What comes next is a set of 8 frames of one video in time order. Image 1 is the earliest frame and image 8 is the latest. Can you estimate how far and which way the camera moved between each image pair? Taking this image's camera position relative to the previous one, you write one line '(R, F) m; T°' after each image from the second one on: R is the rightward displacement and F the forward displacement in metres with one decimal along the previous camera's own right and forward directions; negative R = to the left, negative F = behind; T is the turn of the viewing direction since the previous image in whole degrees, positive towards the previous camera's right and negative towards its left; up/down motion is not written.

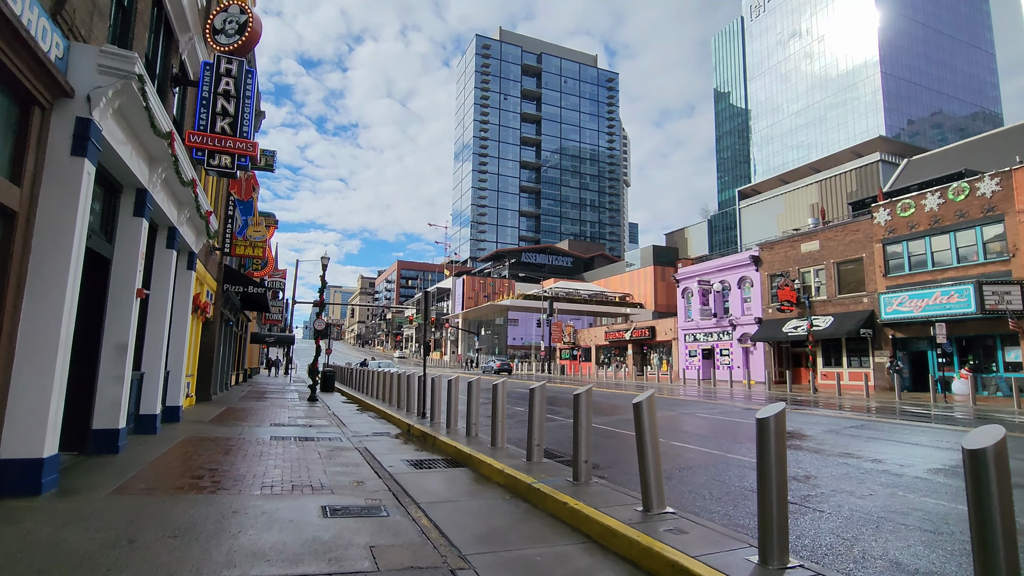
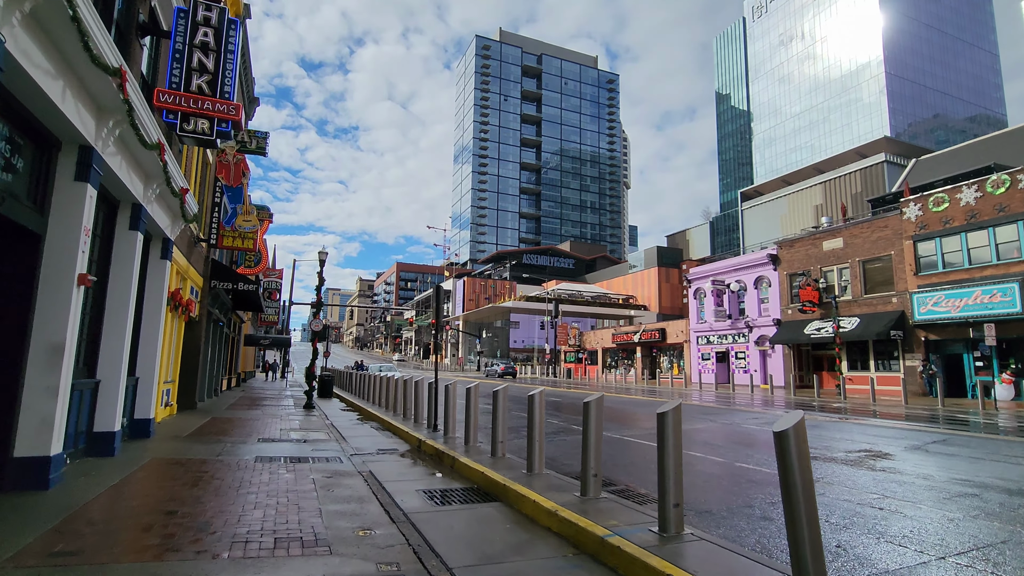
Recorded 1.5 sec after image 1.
(-0.5, +1.6) m; 0°
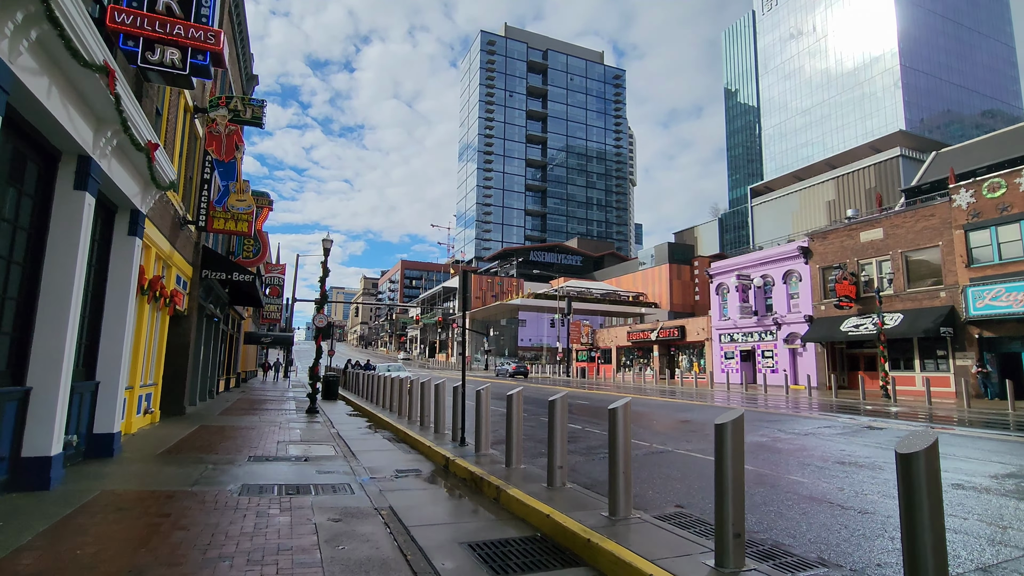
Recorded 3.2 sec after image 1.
(-0.7, +1.9) m; 0°
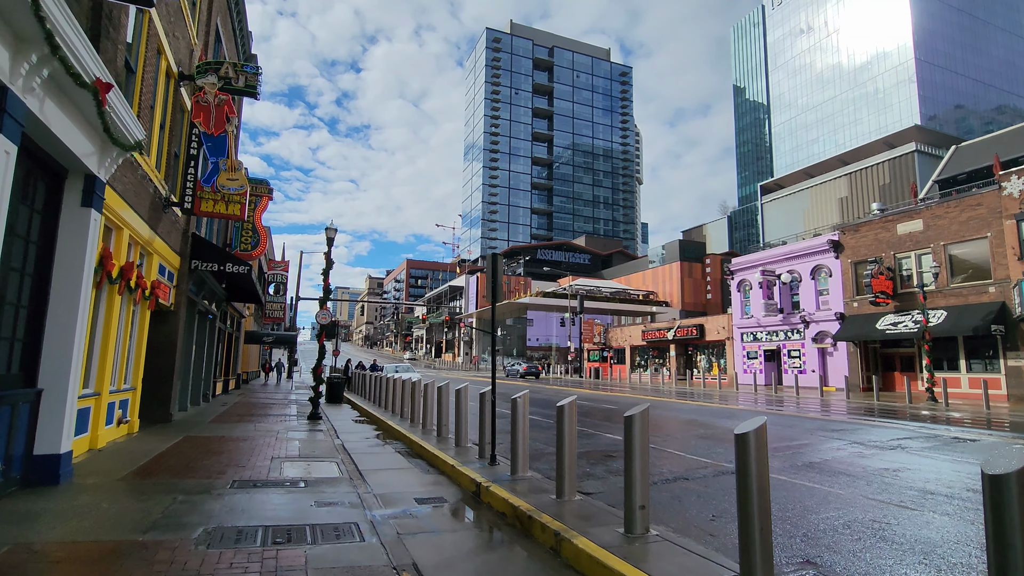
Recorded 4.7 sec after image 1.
(-0.5, +1.6) m; -1°
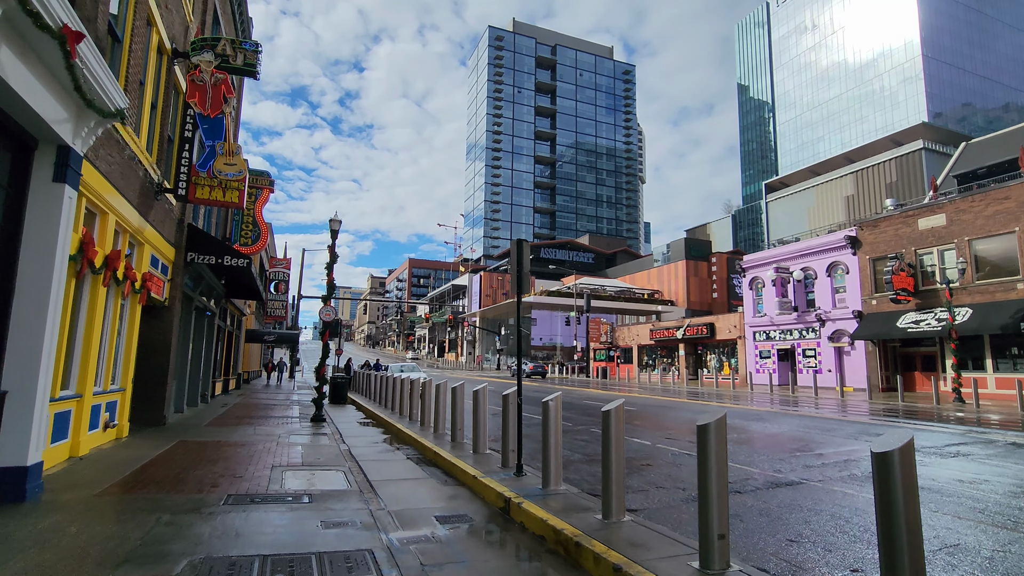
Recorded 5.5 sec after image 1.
(-0.3, +0.8) m; 0°
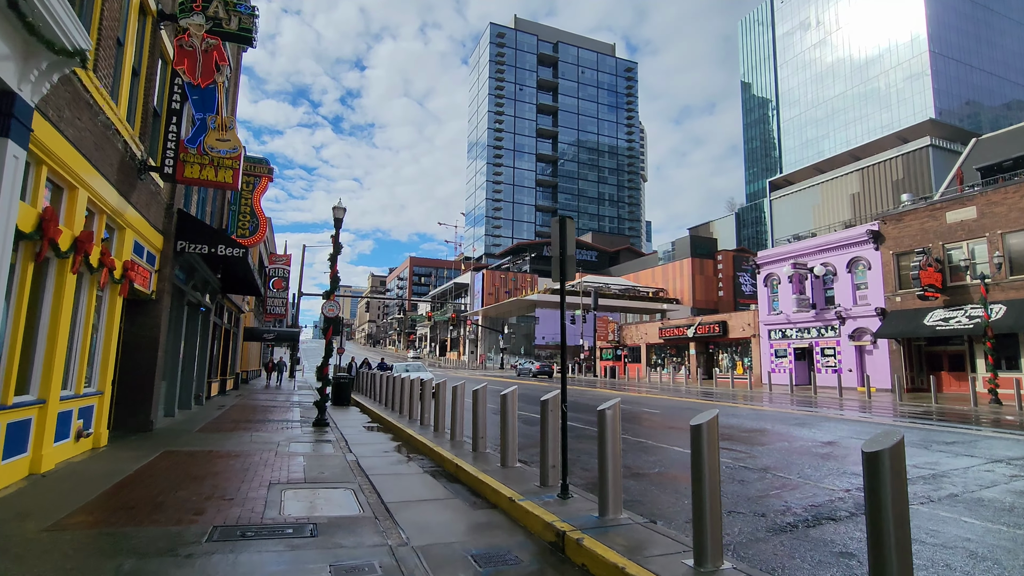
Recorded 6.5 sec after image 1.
(-0.5, +1.1) m; 0°
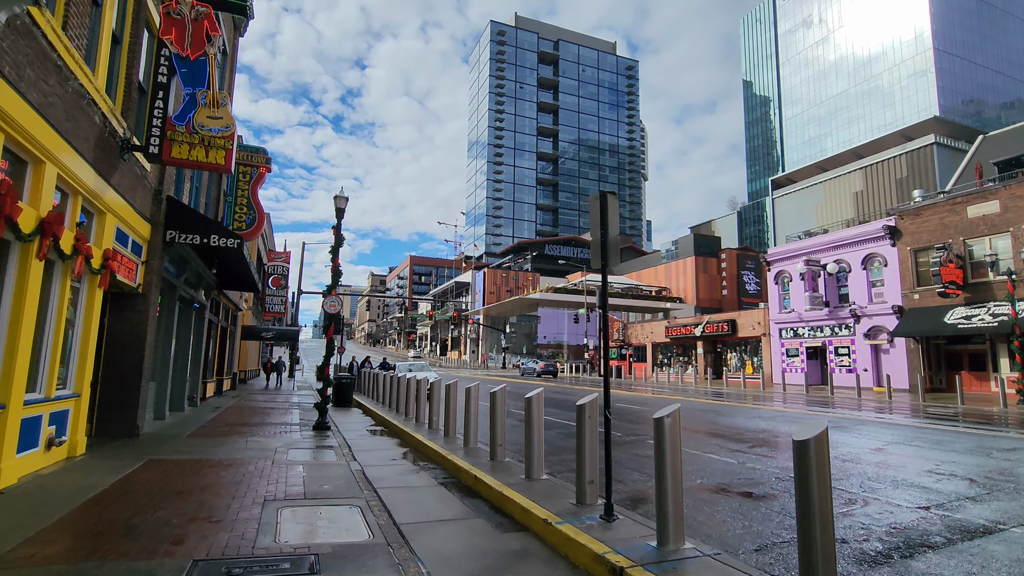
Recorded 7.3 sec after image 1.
(-0.3, +0.8) m; 0°
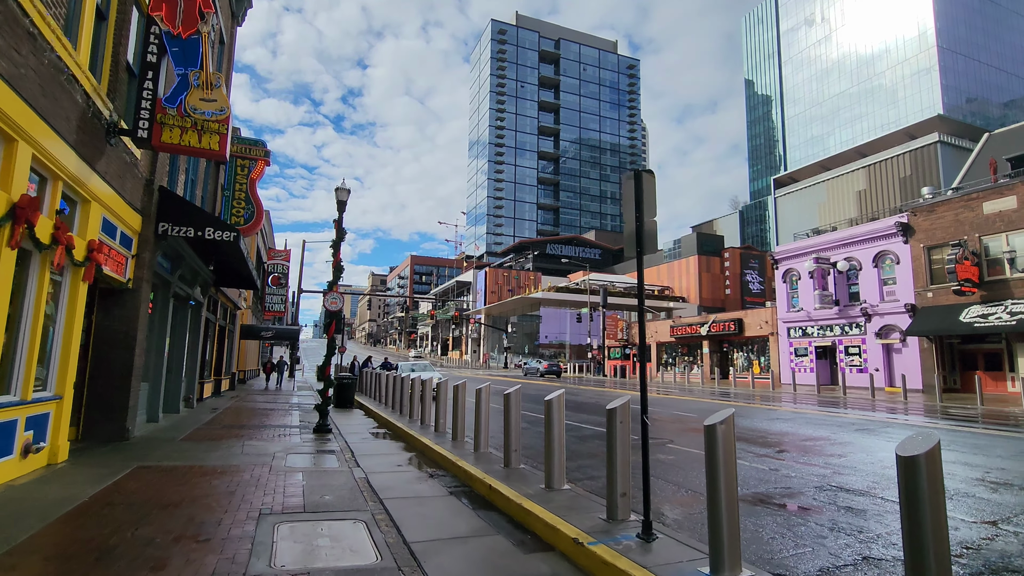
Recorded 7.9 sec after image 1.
(-0.2, +0.6) m; 0°
